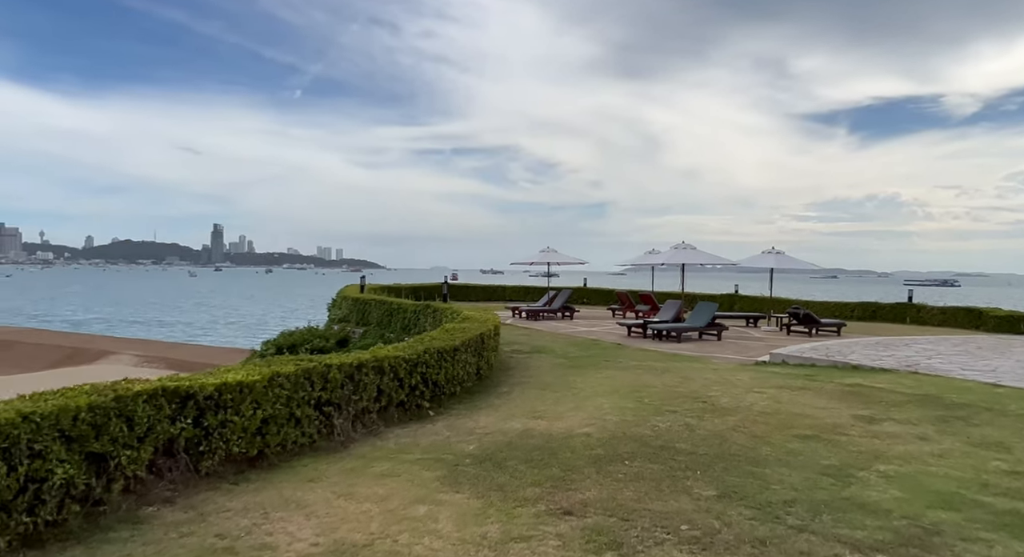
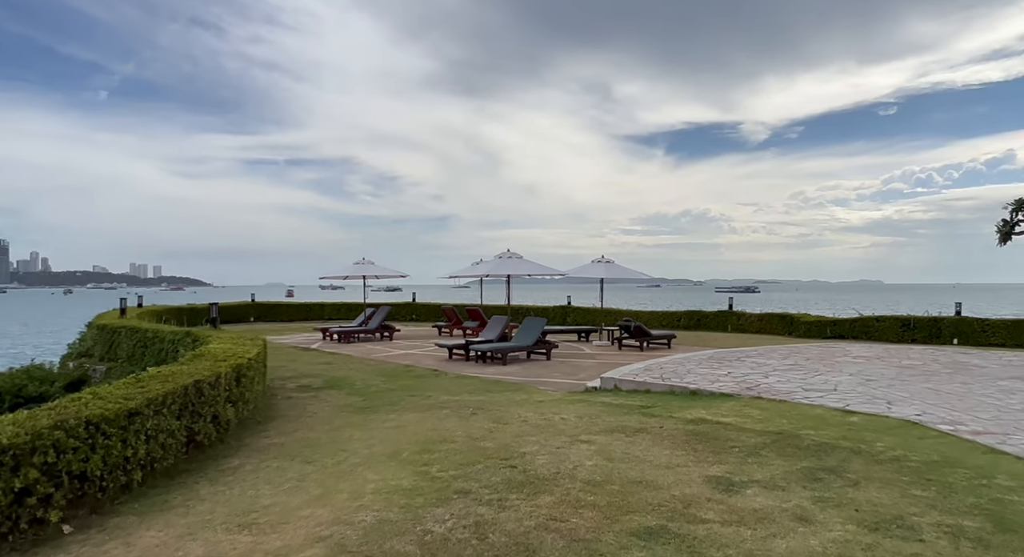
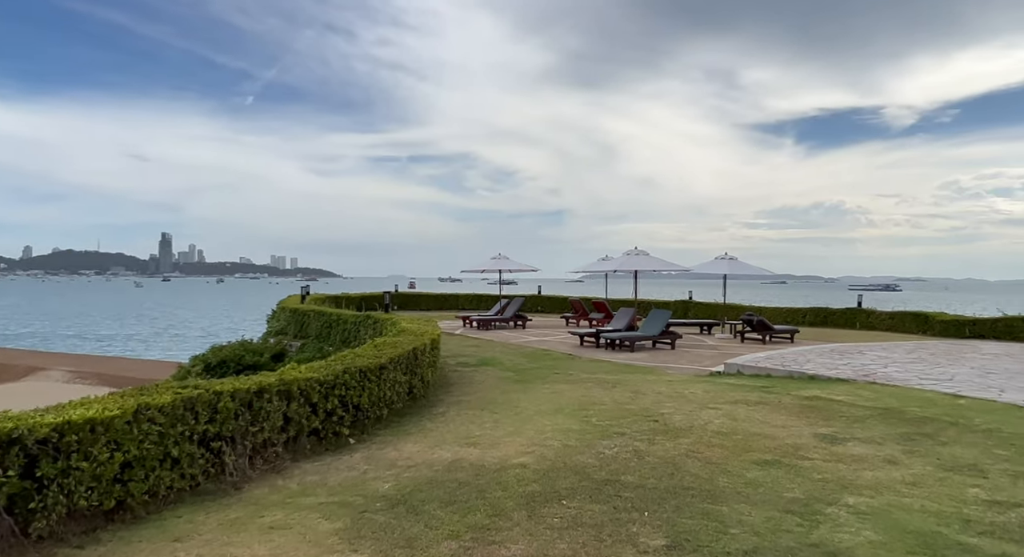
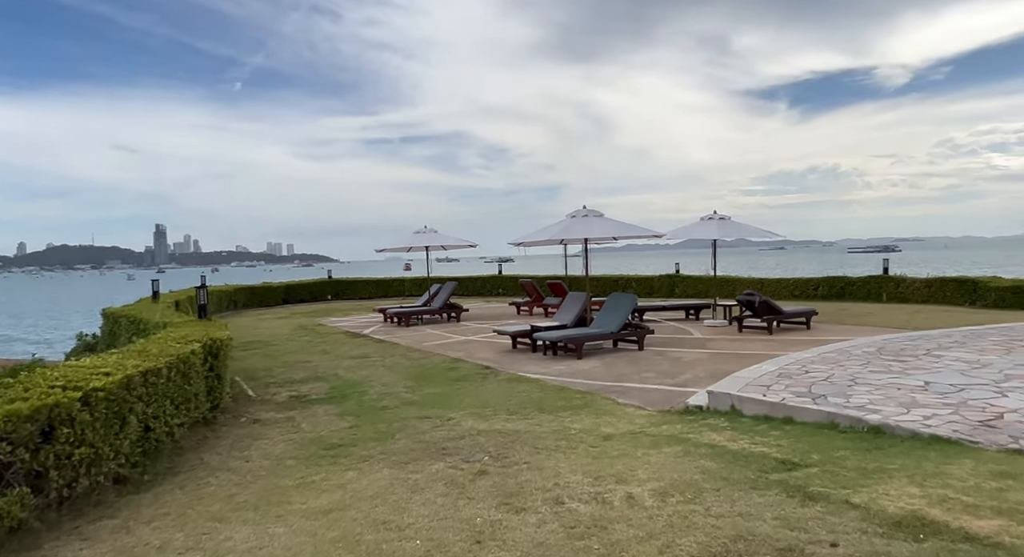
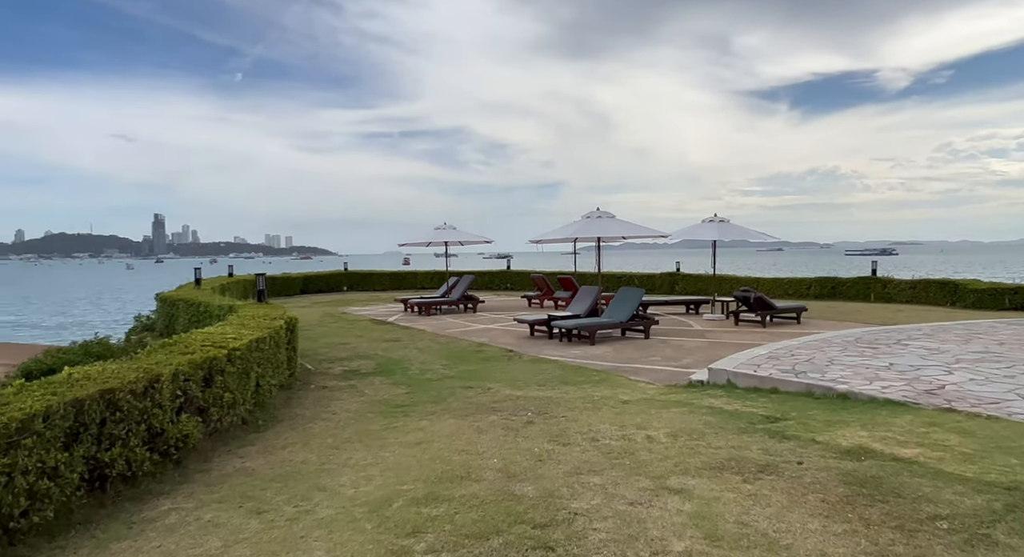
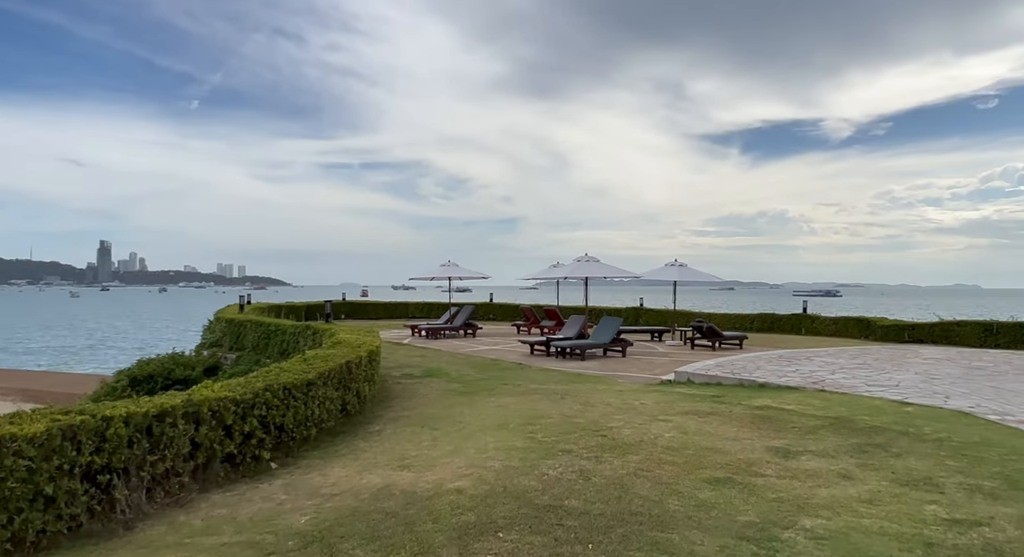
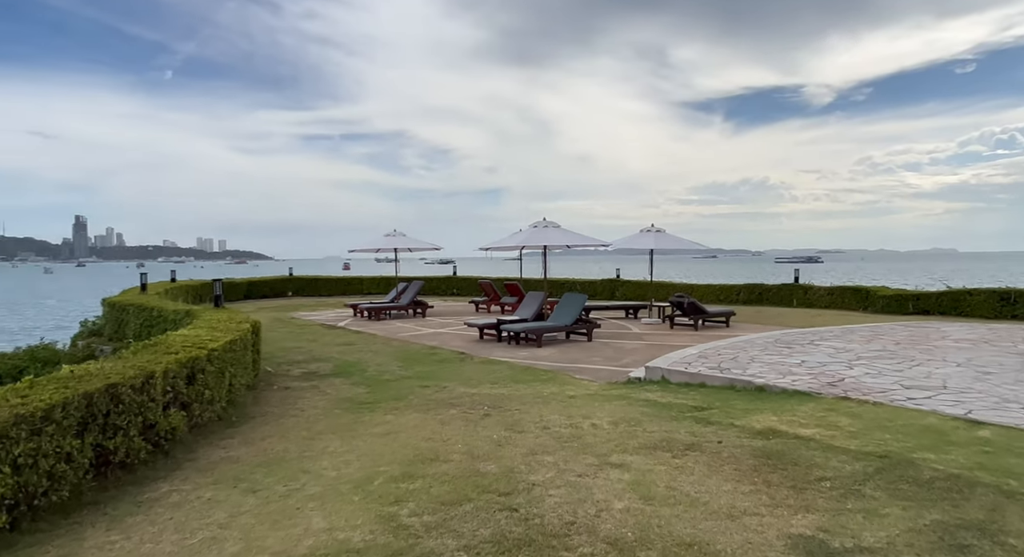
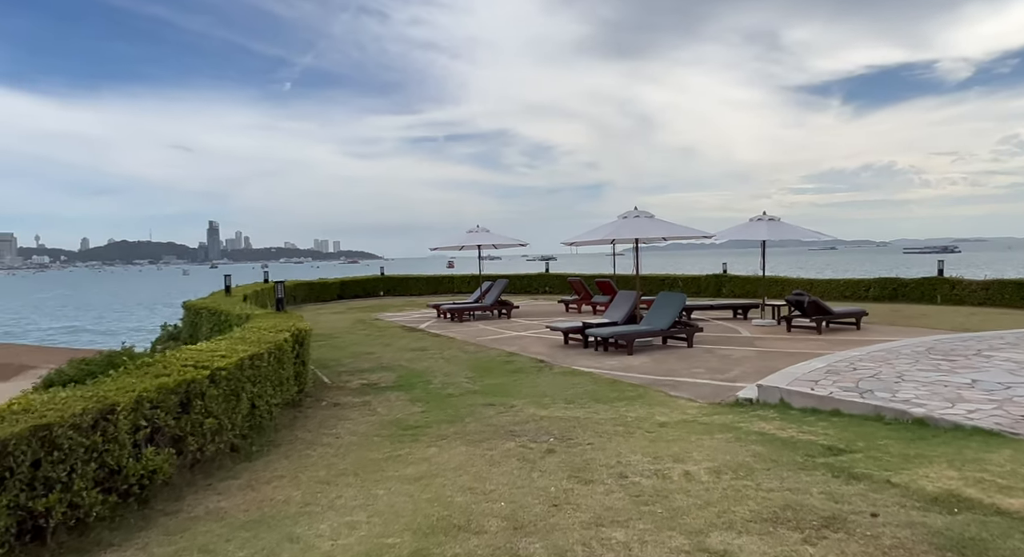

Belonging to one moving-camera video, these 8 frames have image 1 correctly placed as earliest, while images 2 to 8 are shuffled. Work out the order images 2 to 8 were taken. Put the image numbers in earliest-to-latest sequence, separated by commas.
3, 6, 2, 7, 5, 8, 4
